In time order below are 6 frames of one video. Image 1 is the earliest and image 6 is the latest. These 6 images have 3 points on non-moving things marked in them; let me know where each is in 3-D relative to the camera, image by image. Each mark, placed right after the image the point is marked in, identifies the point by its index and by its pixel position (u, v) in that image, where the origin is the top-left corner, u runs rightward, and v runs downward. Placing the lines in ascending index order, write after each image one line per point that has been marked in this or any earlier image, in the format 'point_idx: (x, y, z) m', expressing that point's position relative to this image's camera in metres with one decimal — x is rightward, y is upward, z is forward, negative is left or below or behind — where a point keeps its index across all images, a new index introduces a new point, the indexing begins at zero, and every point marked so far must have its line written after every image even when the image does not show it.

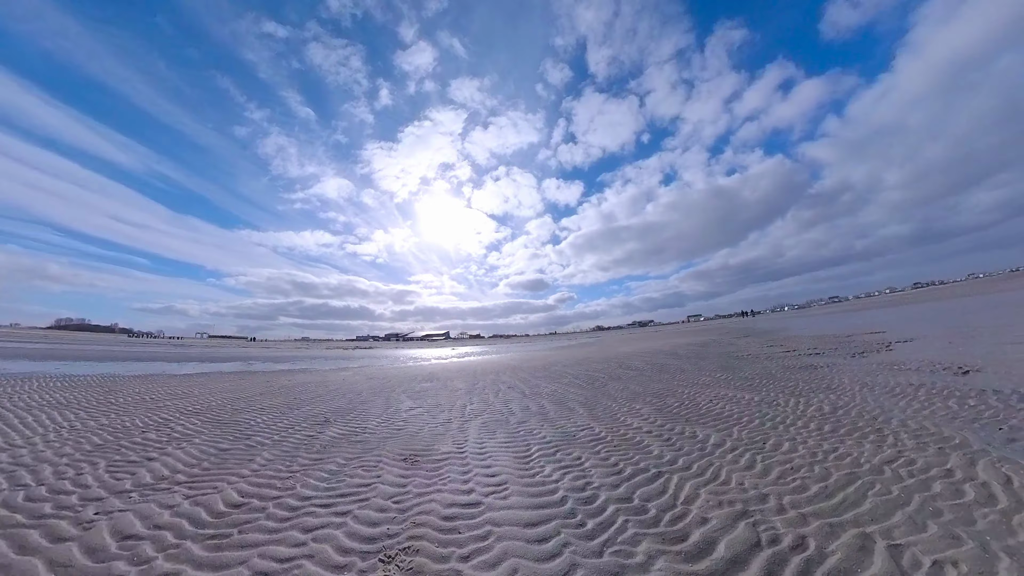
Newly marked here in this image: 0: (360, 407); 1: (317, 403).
0: (-6.2, -4.5, +16.8) m
1: (-8.3, -4.6, +17.9) m
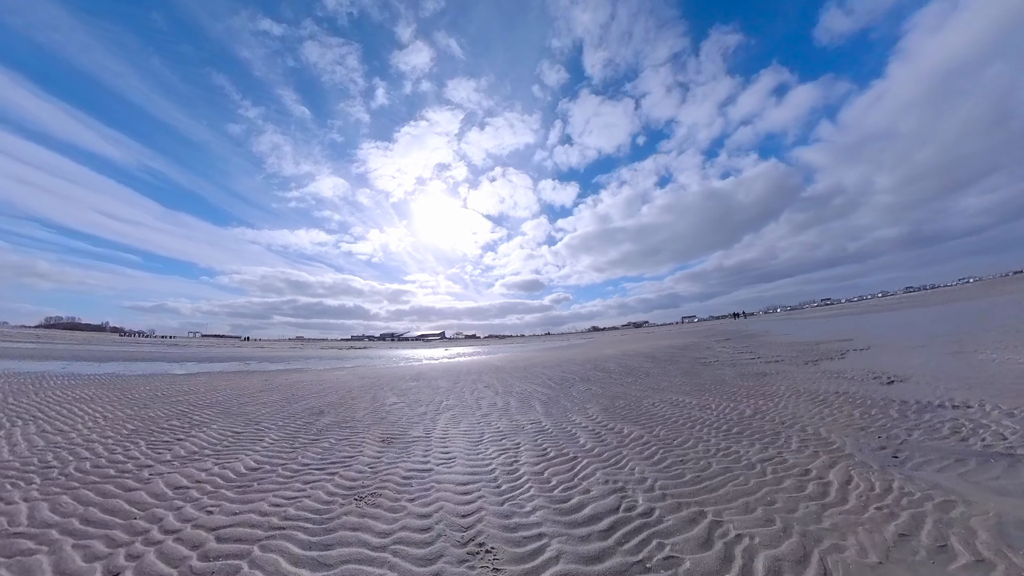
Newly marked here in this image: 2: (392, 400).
0: (-6.6, -4.5, +16.9) m
1: (-8.8, -4.6, +18.0) m
2: (-4.8, -4.5, +16.6) m
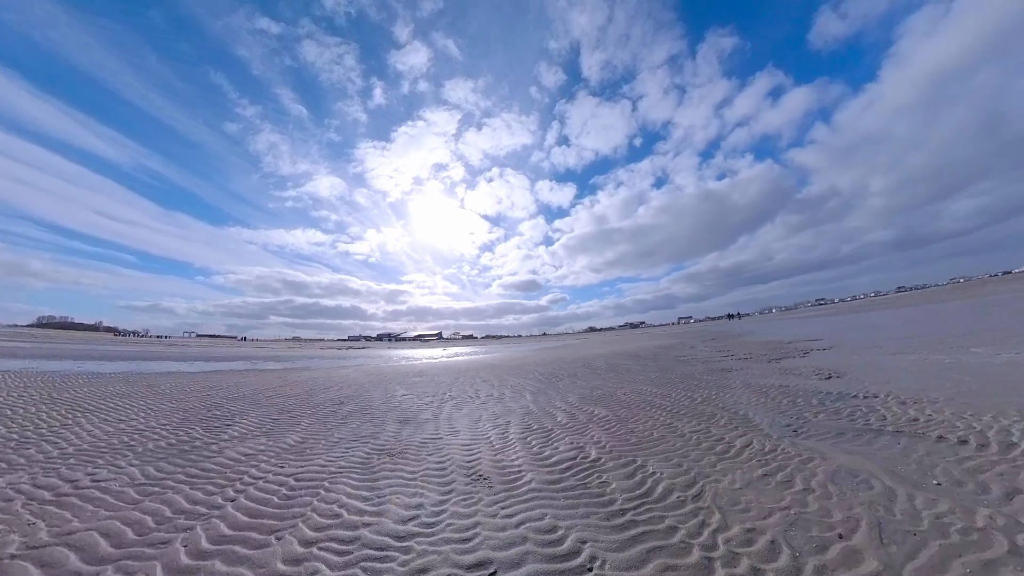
0: (-6.8, -4.6, +17.2) m
1: (-8.9, -4.7, +18.3) m
2: (-4.9, -4.5, +16.9) m
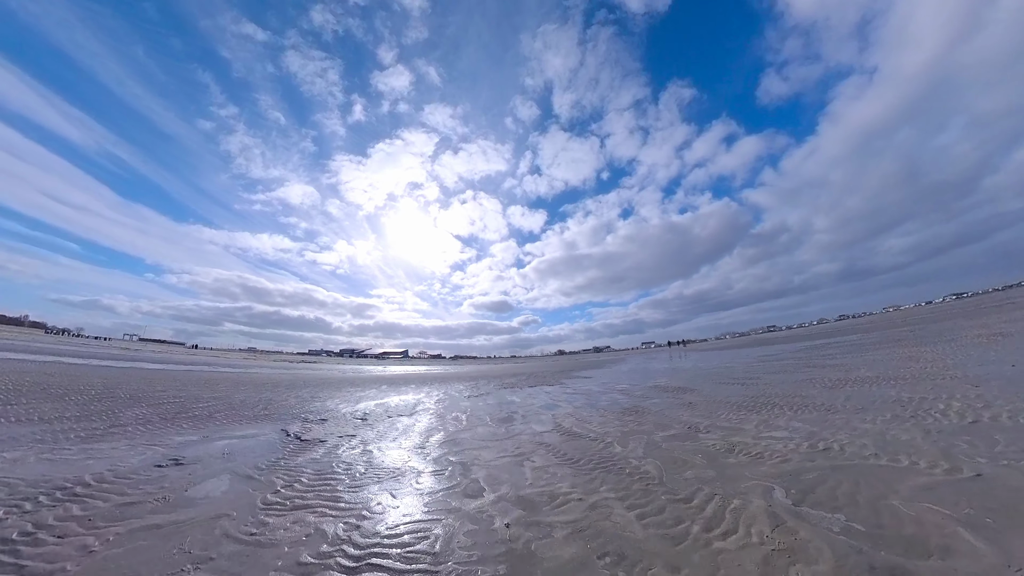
0: (-9.9, -5.4, +19.0) m
1: (-12.1, -5.4, +19.9) m
2: (-8.0, -5.4, +18.8) m
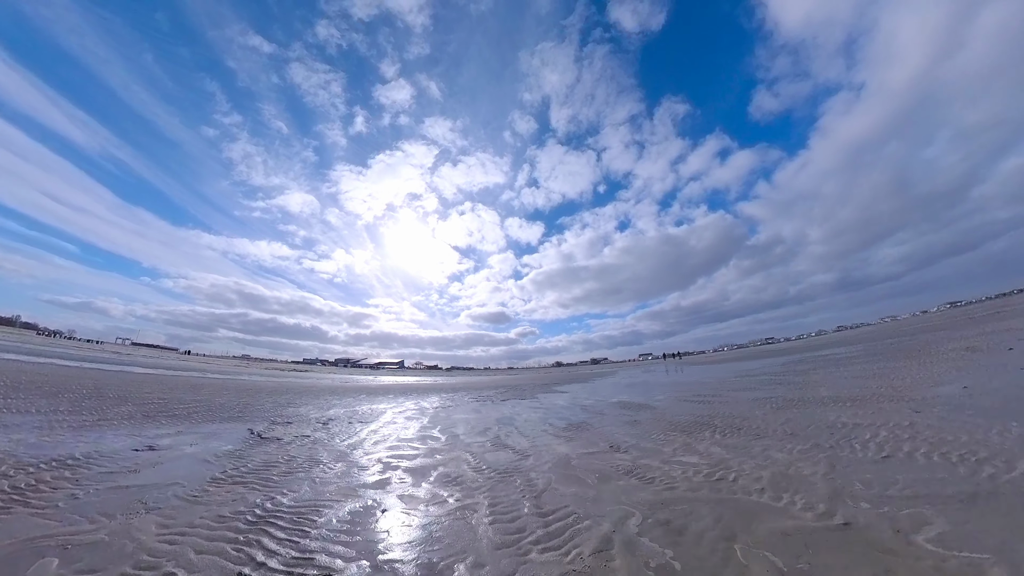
0: (-10.5, -5.8, +19.3) m
1: (-12.7, -5.8, +20.2) m
2: (-8.6, -5.9, +19.1) m
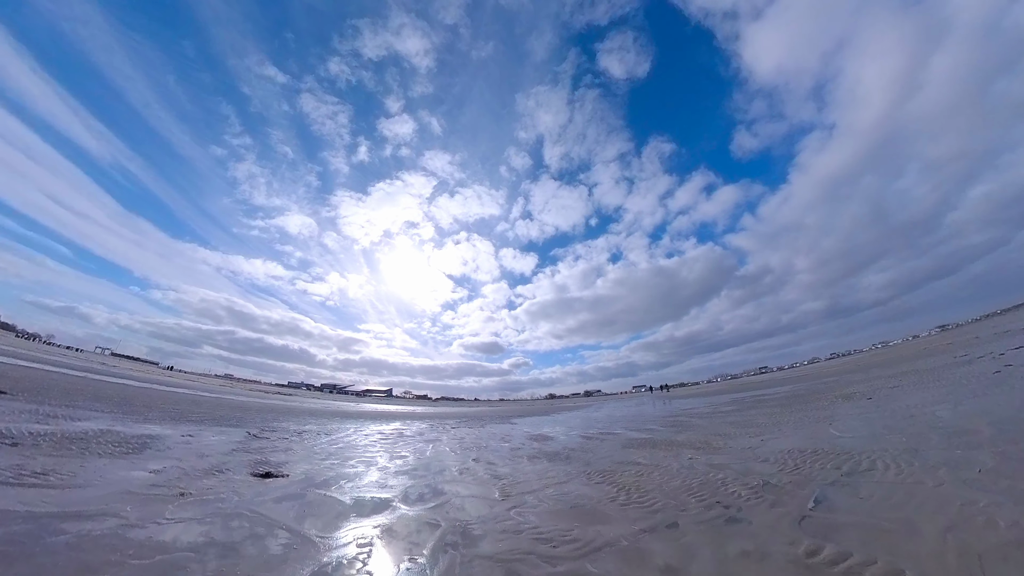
0: (-11.5, -7.1, +19.8) m
1: (-13.7, -7.2, +20.6) m
2: (-9.6, -7.2, +19.6) m
